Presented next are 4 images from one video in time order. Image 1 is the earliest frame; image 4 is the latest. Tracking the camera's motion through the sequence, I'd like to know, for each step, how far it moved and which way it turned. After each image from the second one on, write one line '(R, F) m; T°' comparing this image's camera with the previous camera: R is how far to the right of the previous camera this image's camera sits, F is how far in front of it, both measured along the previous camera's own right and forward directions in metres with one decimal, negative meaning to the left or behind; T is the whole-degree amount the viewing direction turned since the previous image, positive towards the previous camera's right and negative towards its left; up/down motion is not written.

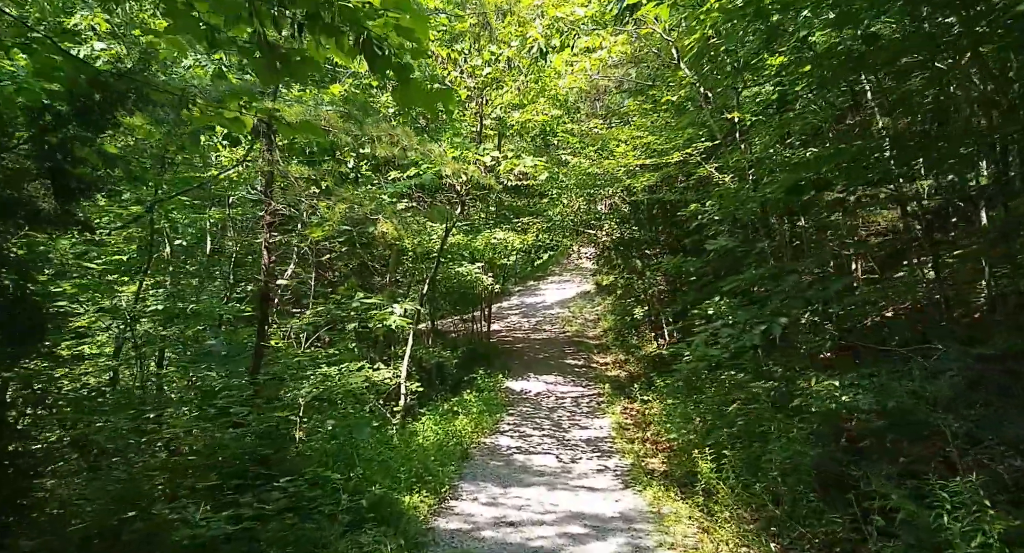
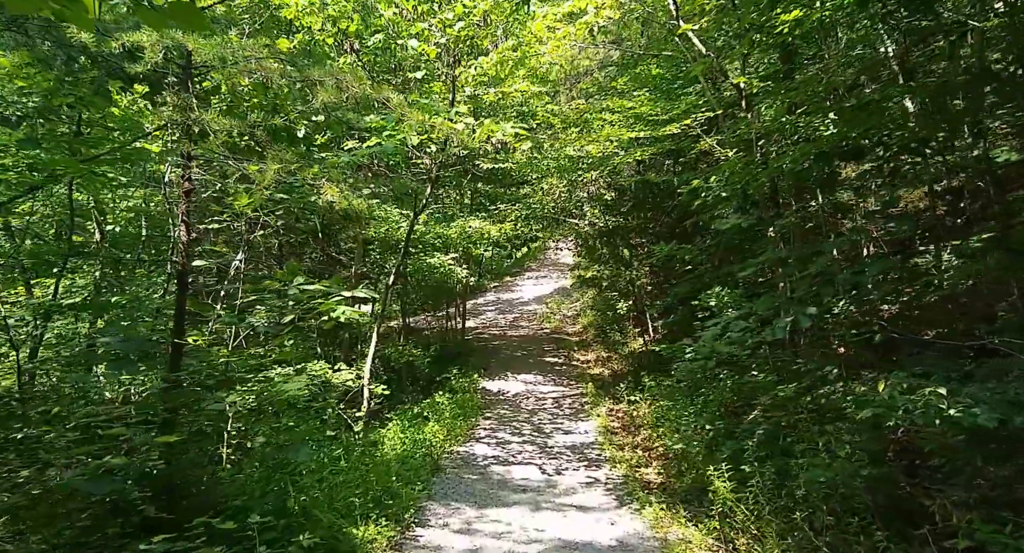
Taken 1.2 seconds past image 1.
(0.0, +1.1) m; +2°
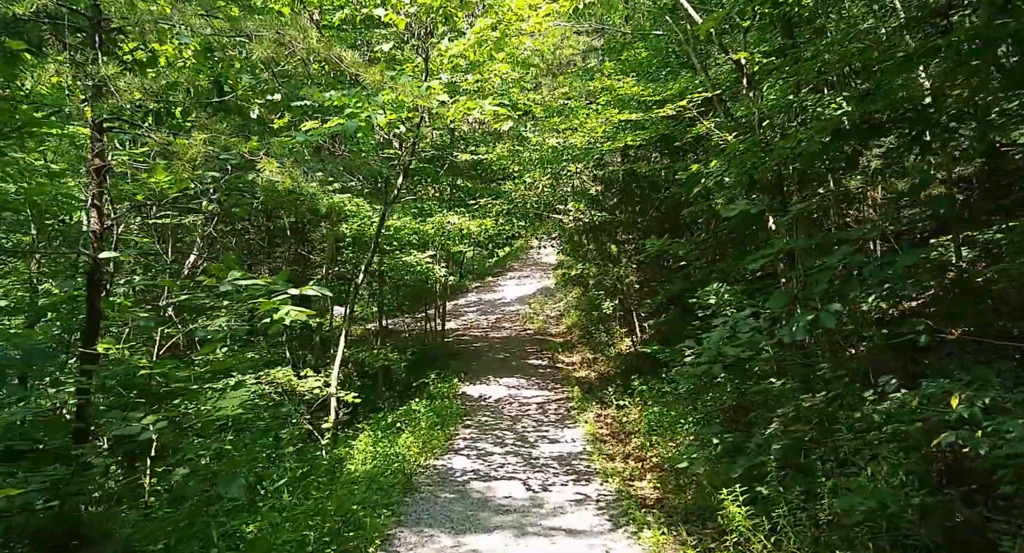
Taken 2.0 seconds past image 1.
(0.0, +0.7) m; +1°
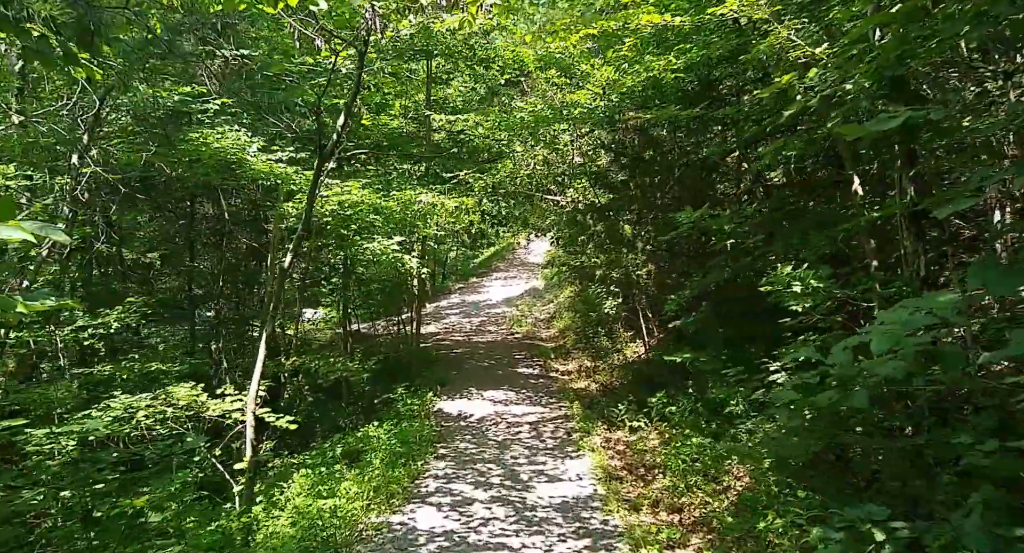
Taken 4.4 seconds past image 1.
(0.0, +2.4) m; +1°
